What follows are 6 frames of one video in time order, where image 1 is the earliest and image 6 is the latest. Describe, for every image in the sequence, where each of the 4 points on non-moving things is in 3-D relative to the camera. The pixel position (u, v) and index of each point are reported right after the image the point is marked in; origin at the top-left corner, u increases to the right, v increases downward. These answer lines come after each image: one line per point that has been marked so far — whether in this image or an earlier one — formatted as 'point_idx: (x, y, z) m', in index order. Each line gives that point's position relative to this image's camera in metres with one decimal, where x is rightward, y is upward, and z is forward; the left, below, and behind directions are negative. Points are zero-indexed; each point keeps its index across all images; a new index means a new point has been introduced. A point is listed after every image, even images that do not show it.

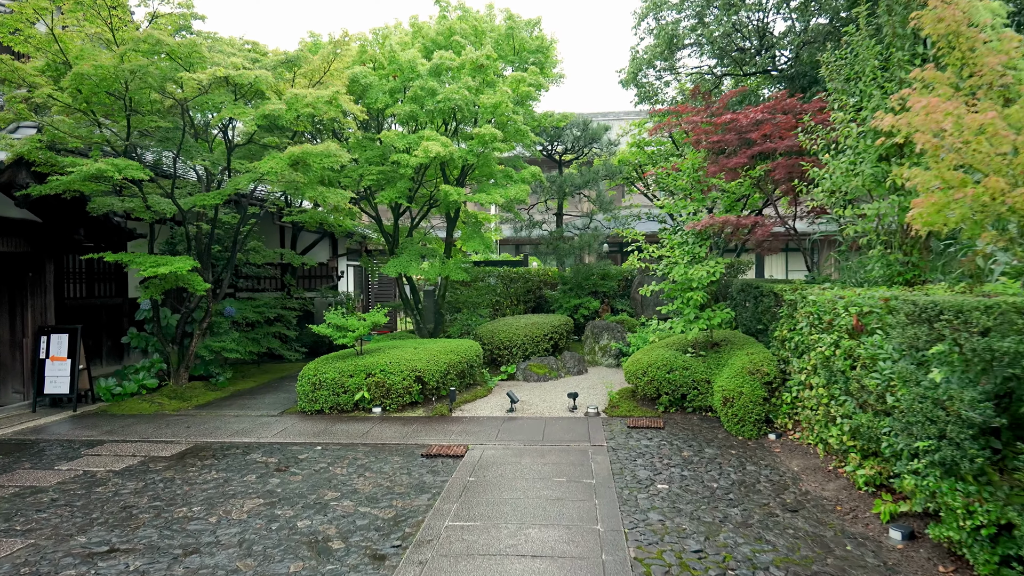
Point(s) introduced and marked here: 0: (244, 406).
0: (-3.8, -1.7, +9.6) m
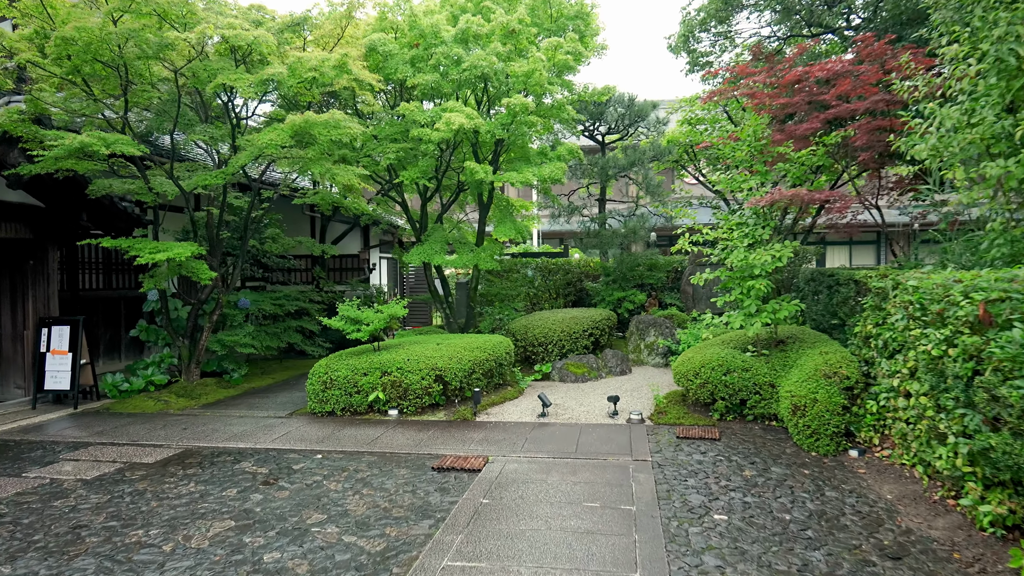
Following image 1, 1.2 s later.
0: (-3.4, -1.6, +8.8) m
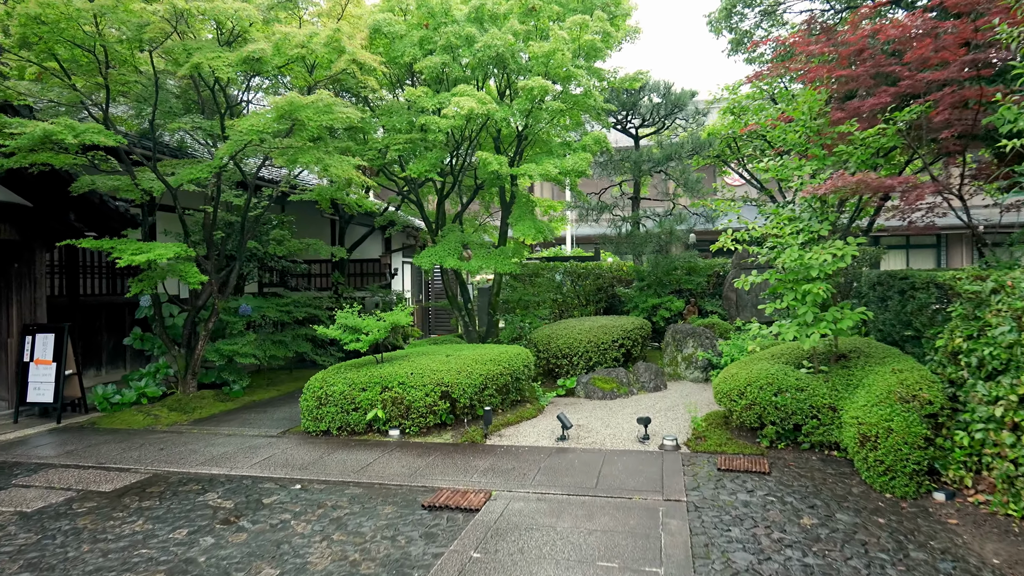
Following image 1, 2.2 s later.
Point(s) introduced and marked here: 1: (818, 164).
0: (-3.2, -1.6, +8.0) m
1: (+3.0, +1.2, +6.6) m
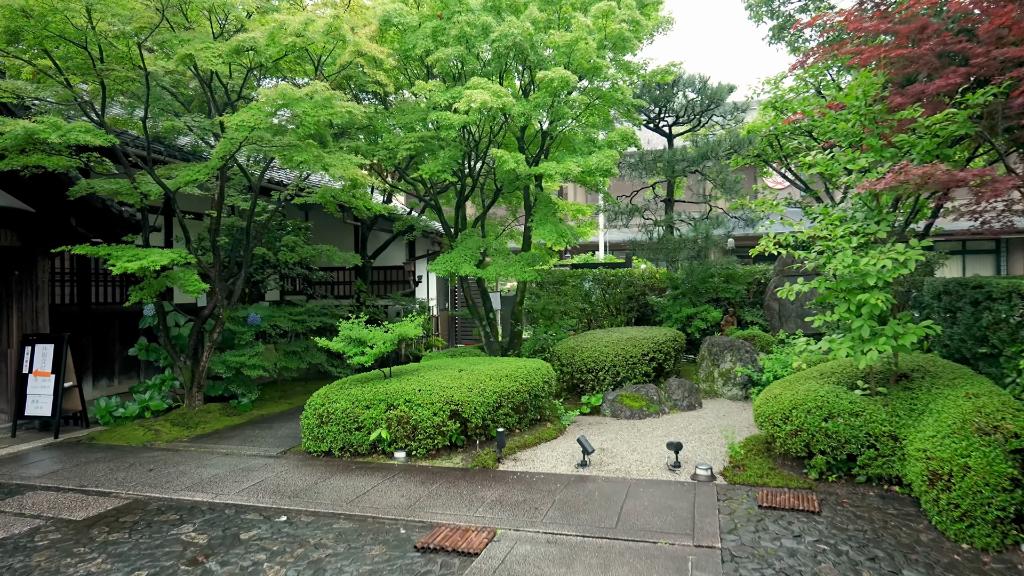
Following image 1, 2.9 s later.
0: (-3.0, -1.7, +7.5) m
1: (+3.1, +1.1, +5.8) m
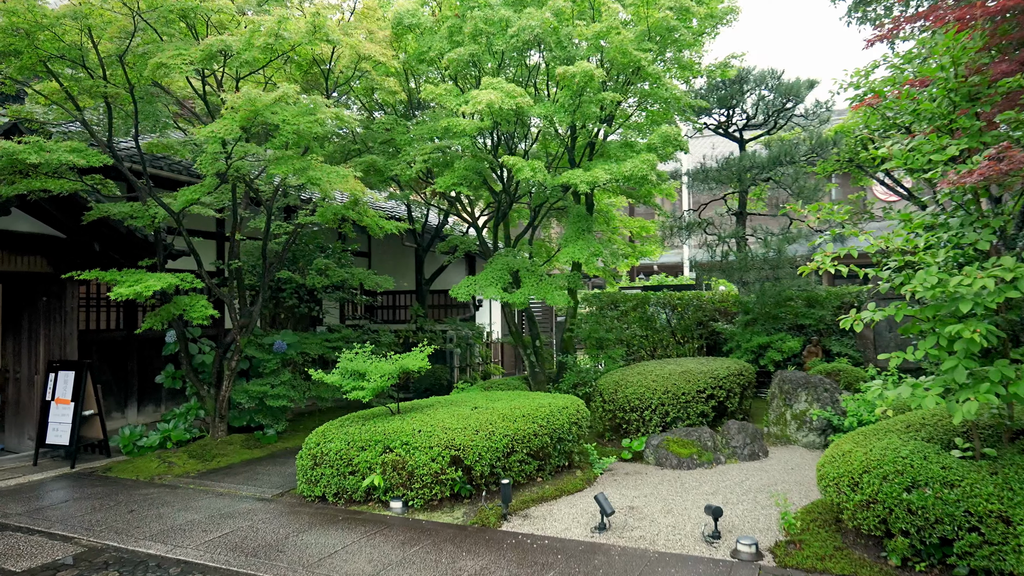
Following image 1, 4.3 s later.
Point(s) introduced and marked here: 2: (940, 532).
0: (-2.7, -2.0, +7.0) m
1: (+3.0, +1.0, +4.4) m
2: (+2.6, -1.5, +4.0) m
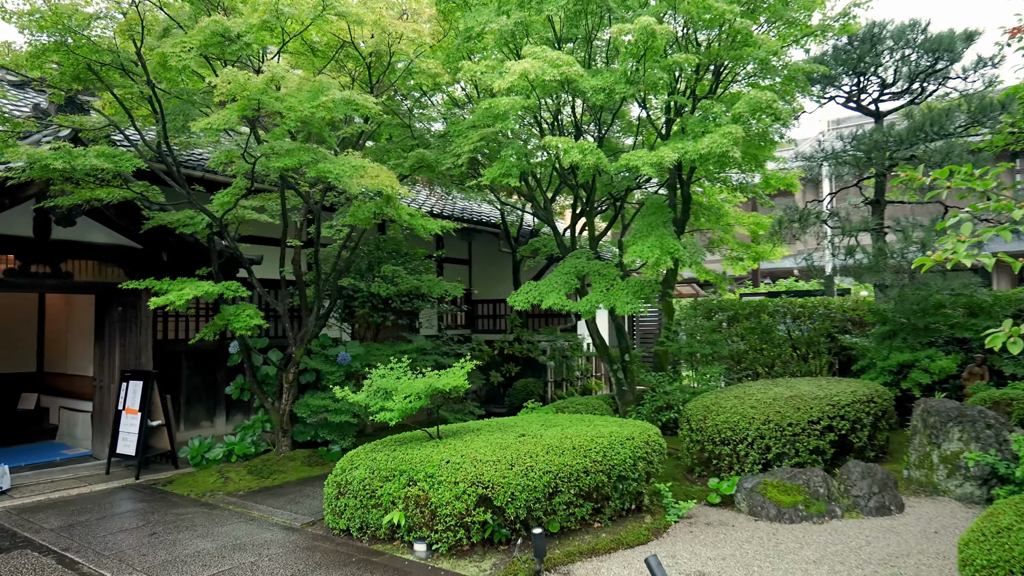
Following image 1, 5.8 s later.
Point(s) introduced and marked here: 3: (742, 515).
0: (-2.1, -2.1, +6.5) m
1: (+3.0, +1.0, +2.8) m
2: (+2.4, -1.5, +2.5) m
3: (+1.9, -1.9, +5.5) m
